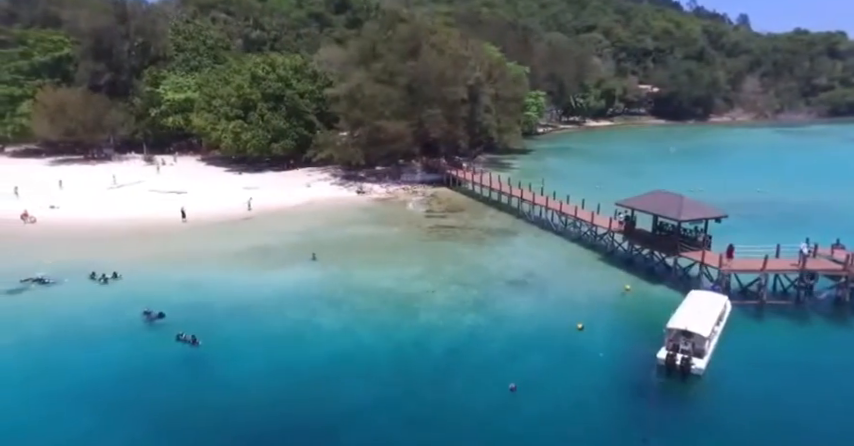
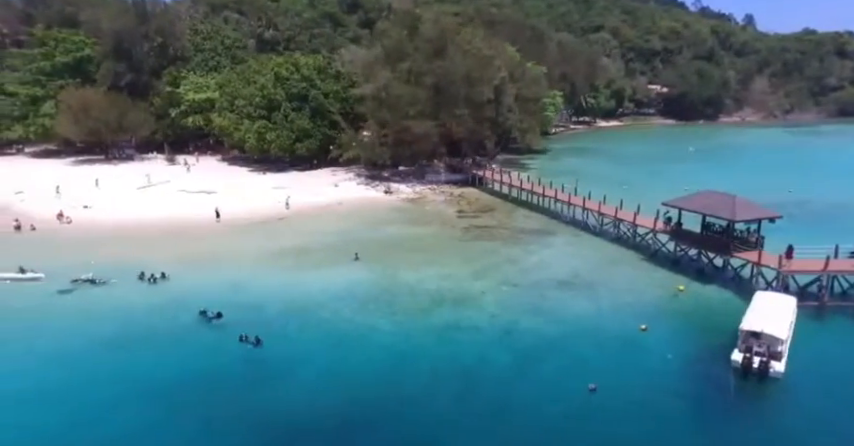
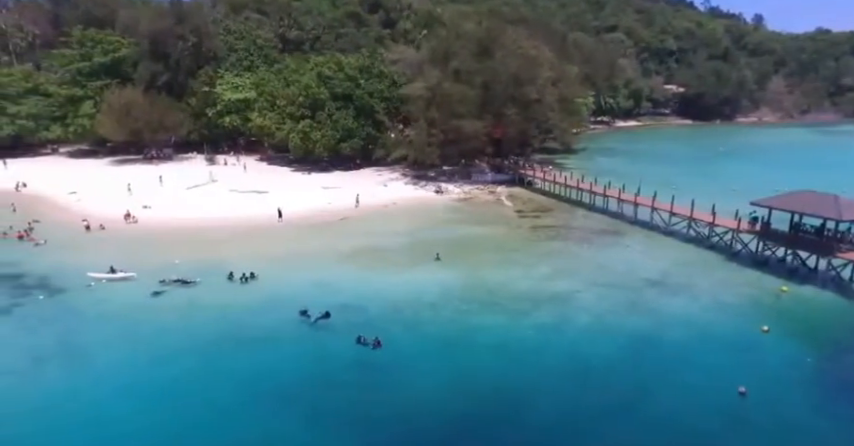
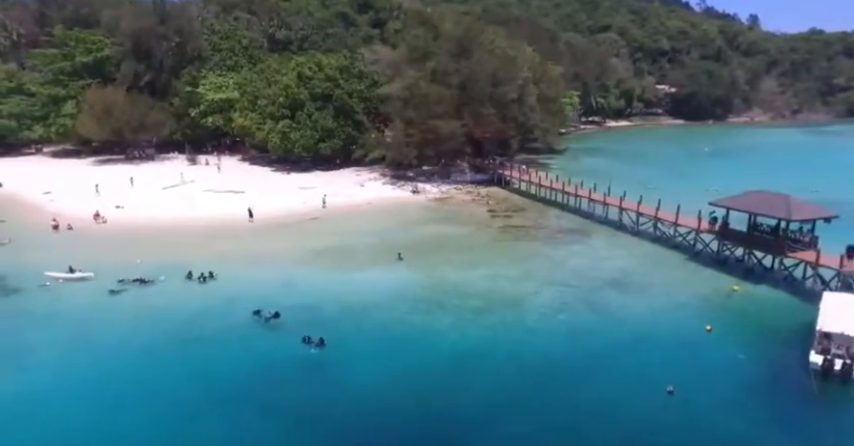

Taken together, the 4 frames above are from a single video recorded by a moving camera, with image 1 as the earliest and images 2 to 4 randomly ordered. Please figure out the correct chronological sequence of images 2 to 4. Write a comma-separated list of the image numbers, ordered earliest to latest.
2, 4, 3
